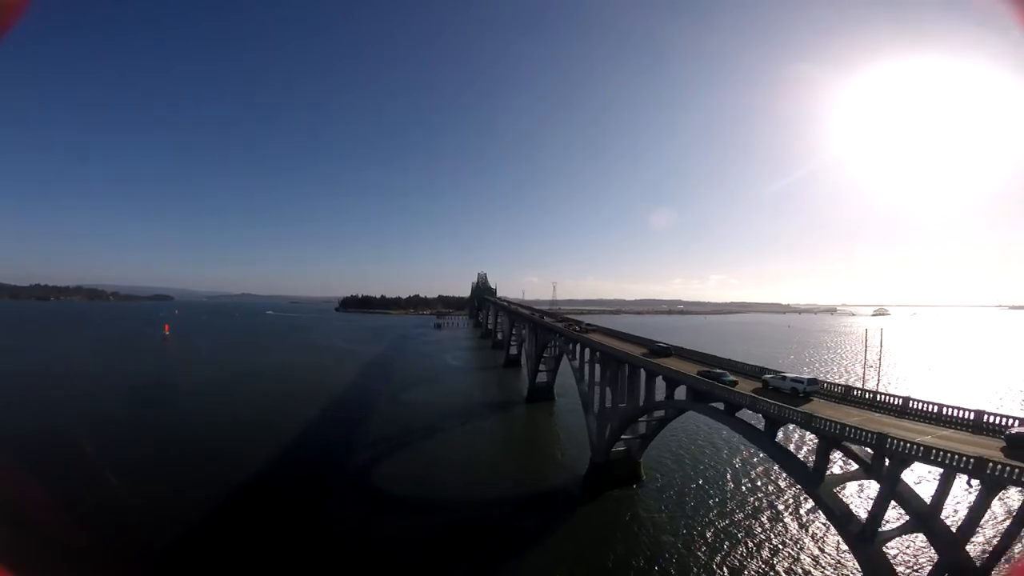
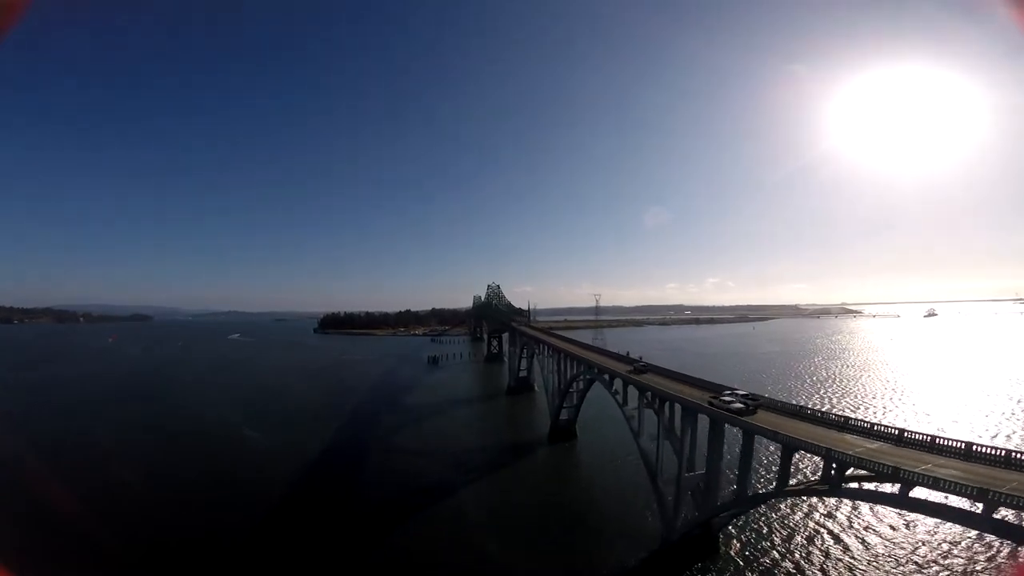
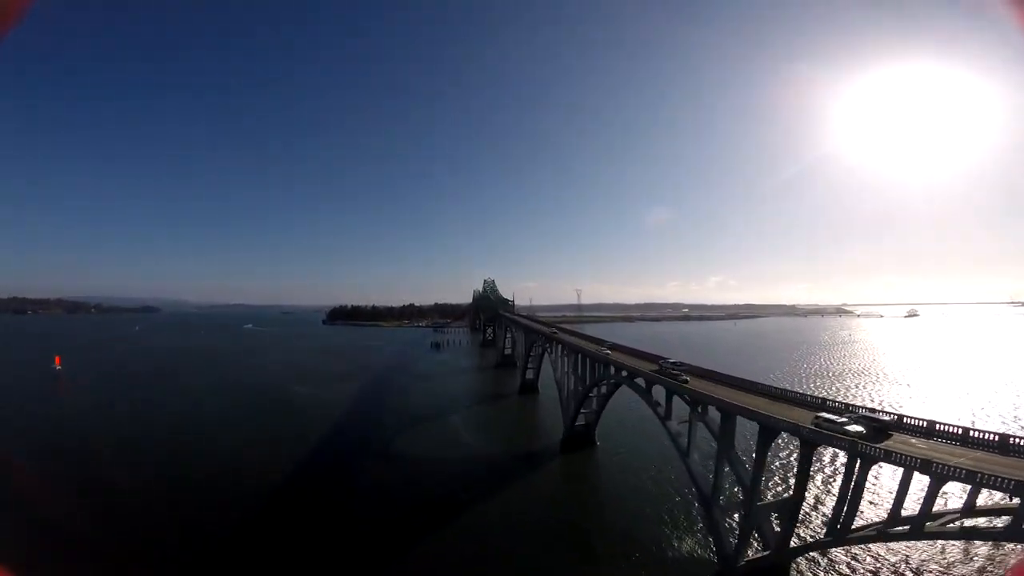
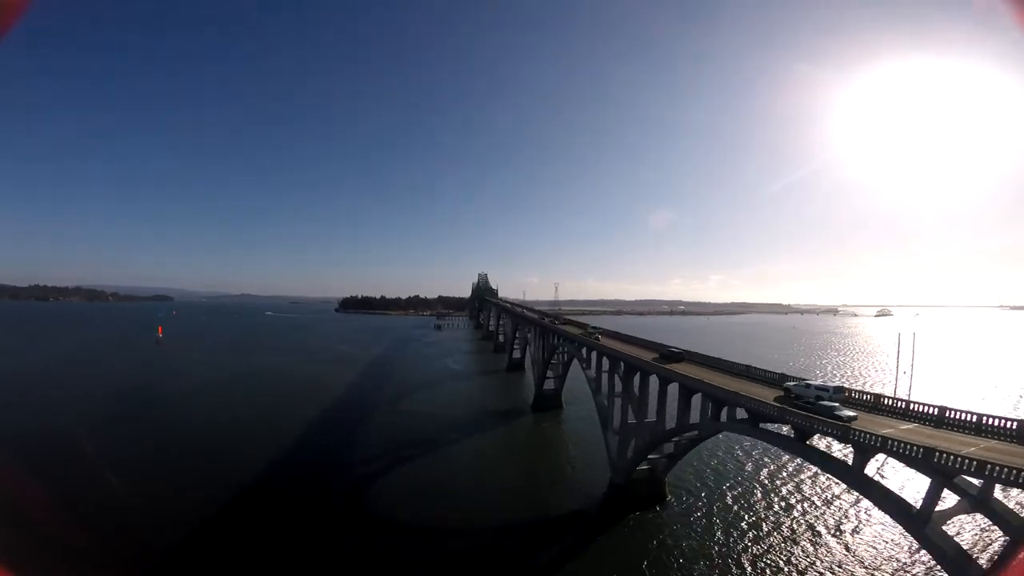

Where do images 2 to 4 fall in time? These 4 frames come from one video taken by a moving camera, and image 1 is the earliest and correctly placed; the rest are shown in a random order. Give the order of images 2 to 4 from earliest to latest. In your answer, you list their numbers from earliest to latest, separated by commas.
4, 3, 2
